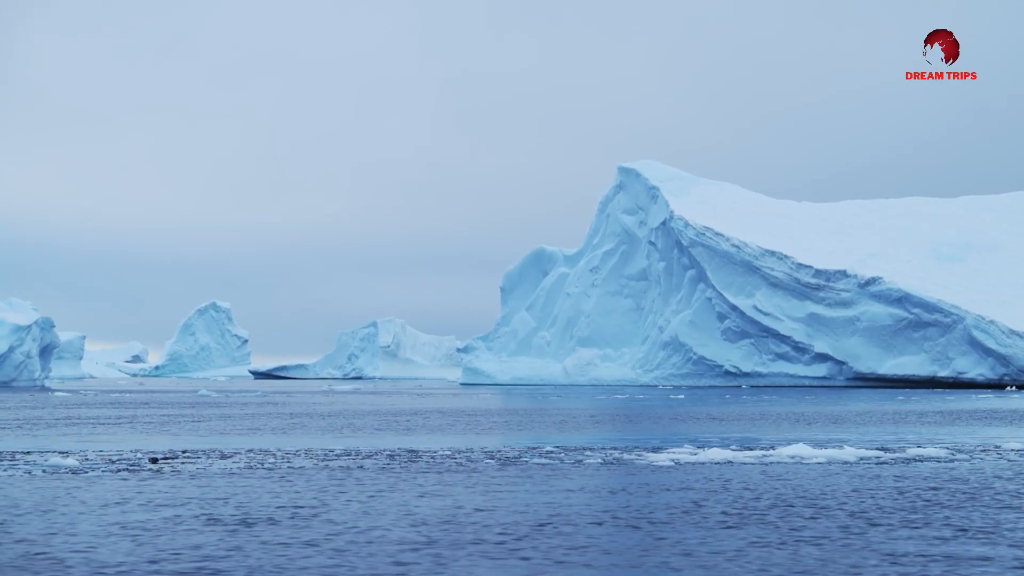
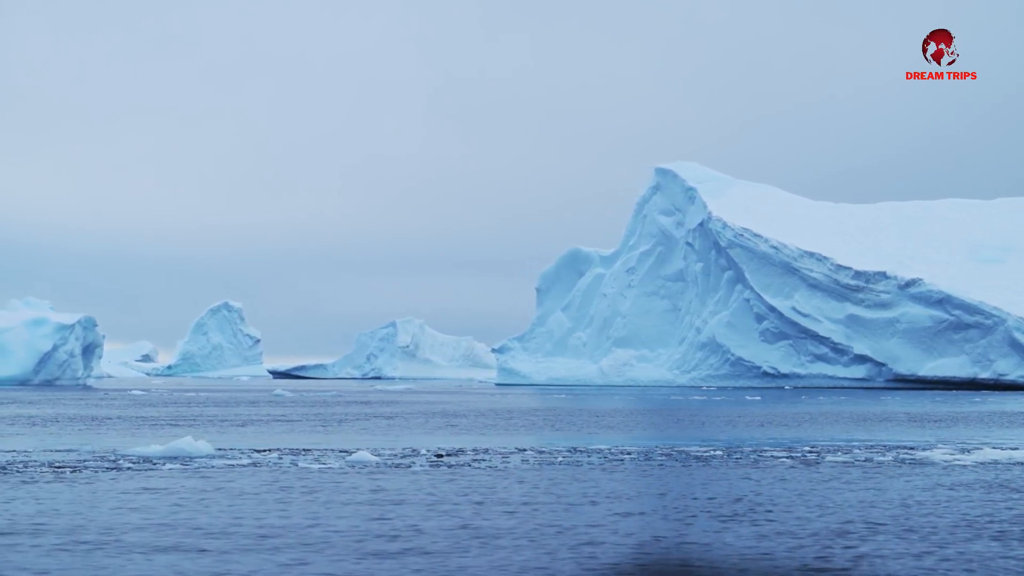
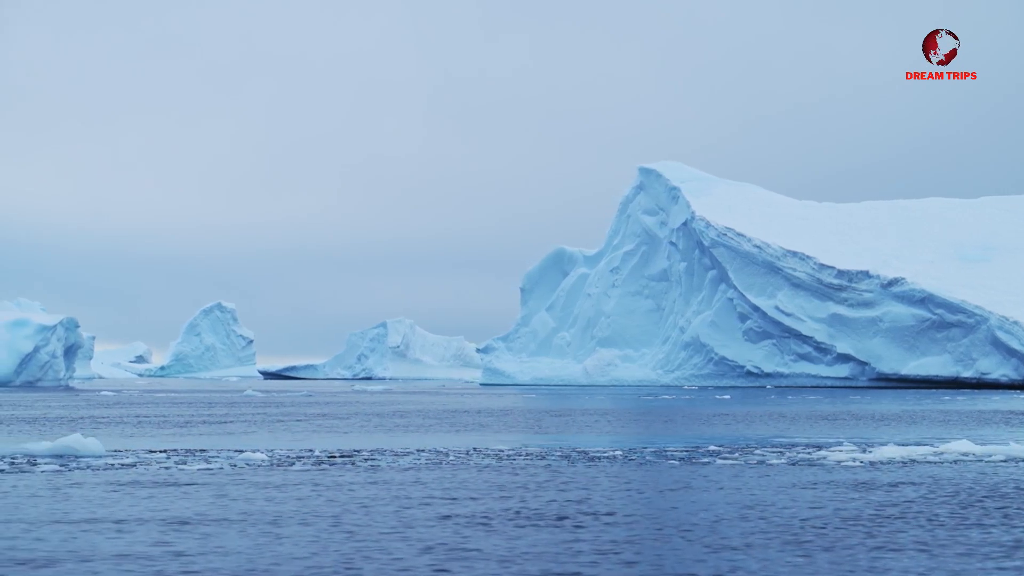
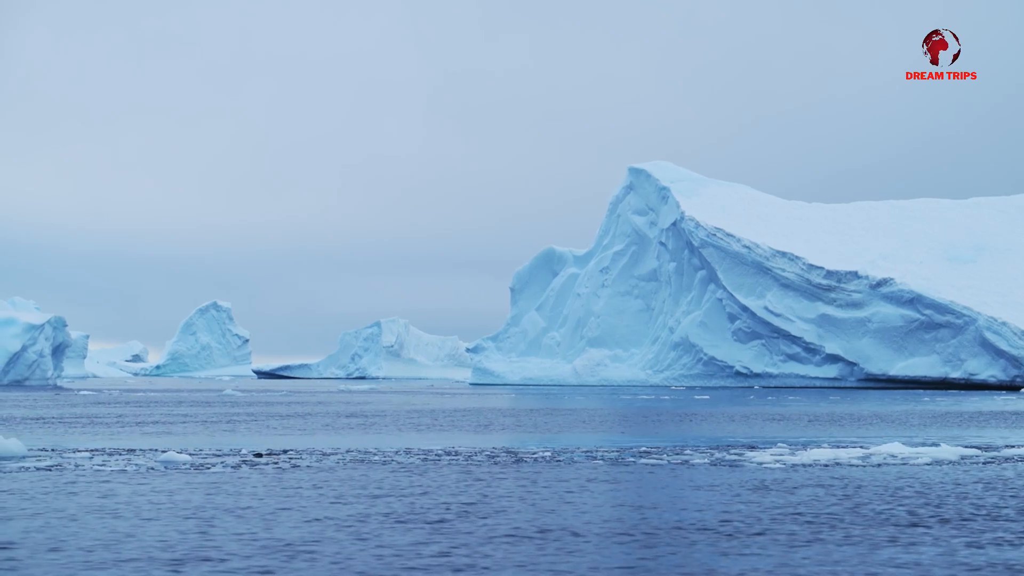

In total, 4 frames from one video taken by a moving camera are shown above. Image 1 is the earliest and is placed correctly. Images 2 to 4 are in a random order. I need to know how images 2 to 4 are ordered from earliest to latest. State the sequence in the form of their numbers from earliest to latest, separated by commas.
4, 3, 2
